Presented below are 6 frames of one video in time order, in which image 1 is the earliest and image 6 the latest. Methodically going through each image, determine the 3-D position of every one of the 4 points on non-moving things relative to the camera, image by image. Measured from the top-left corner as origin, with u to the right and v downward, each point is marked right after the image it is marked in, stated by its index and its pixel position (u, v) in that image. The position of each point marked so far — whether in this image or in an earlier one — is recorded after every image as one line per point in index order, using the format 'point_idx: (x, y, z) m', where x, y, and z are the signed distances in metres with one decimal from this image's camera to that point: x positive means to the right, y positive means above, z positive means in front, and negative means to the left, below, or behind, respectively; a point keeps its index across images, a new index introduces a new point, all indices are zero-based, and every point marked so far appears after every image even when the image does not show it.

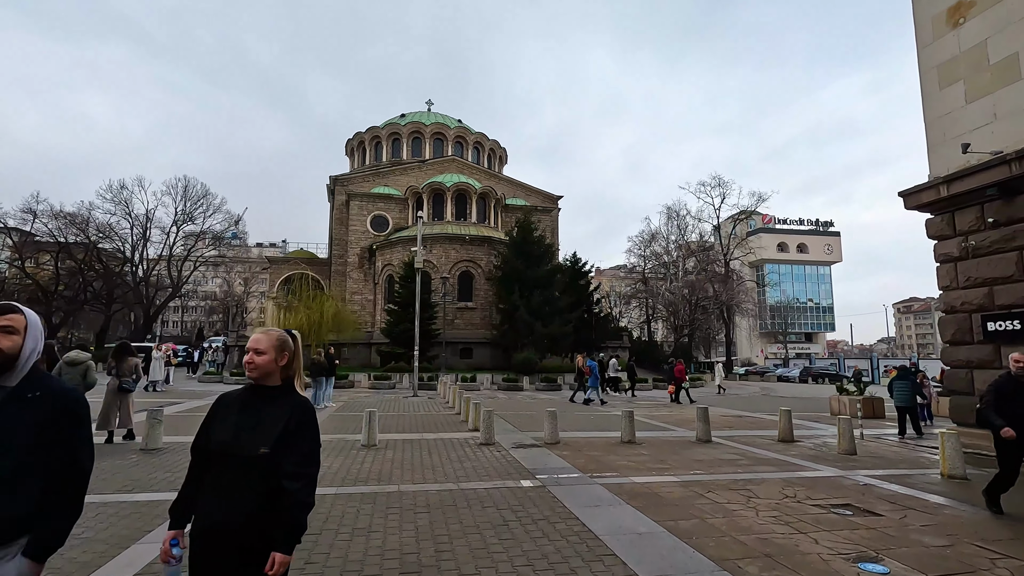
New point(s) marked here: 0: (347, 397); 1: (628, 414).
0: (-6.2, -4.1, +19.8) m
1: (+2.3, -2.5, +10.5) m
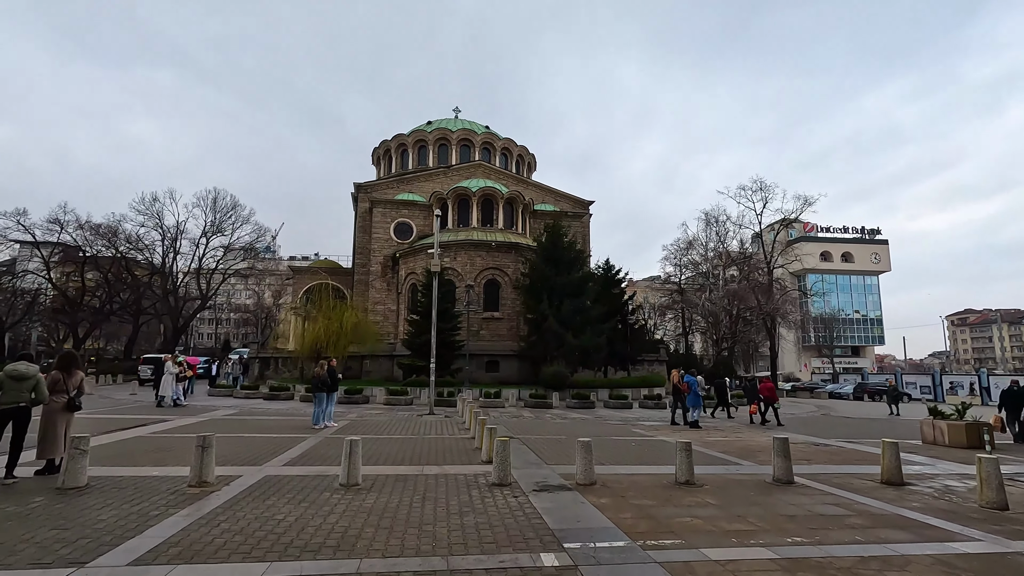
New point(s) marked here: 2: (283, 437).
0: (-5.3, -4.3, +17.8) m
1: (+2.7, -2.4, +8.1) m
2: (-5.5, -3.6, +12.5) m
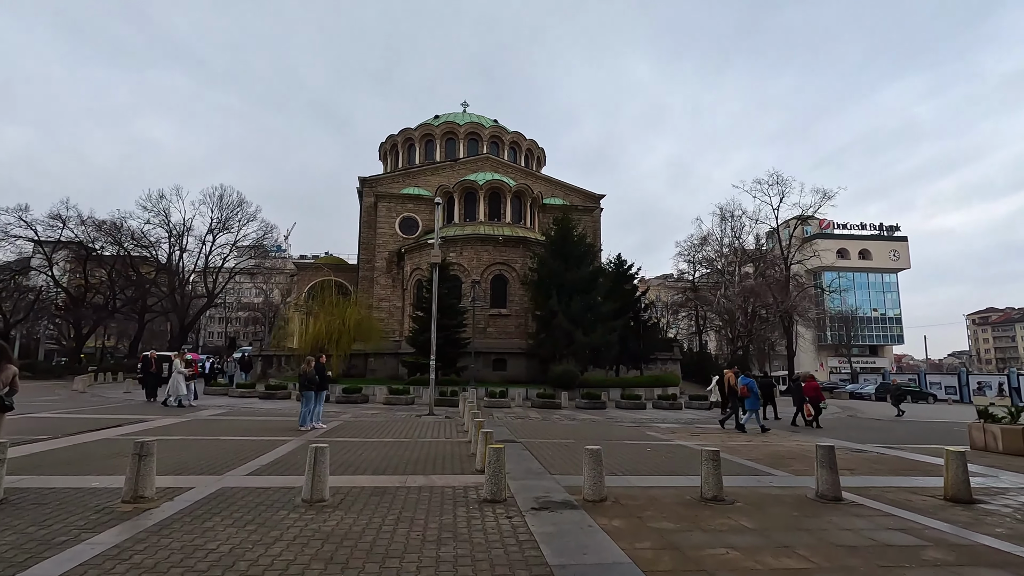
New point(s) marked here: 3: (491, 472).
0: (-5.2, -4.1, +16.7) m
1: (+2.6, -2.1, +6.8) m
2: (-5.4, -3.3, +11.4) m
3: (-0.3, -2.3, +6.7) m
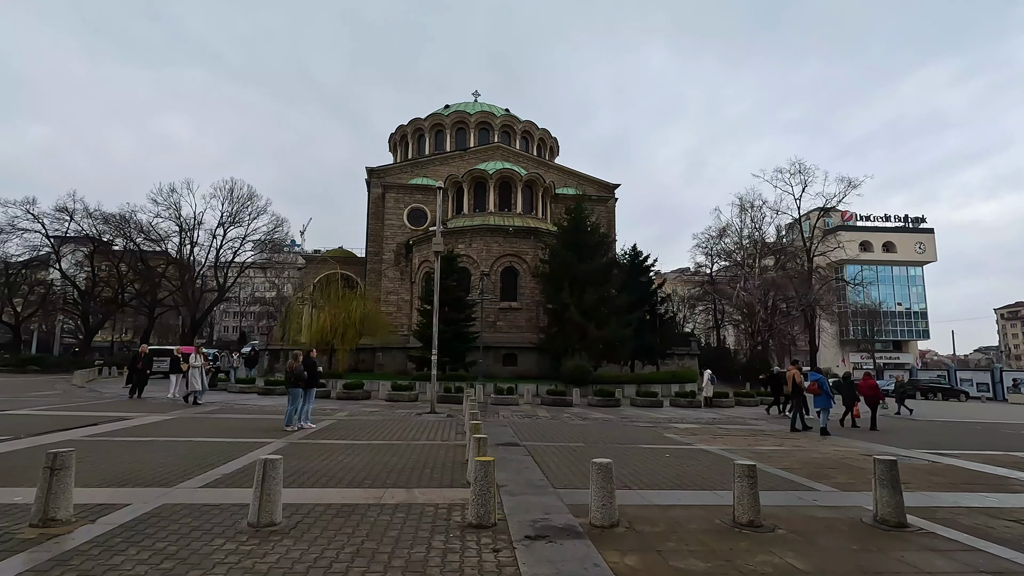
0: (-5.0, -3.7, +15.7) m
1: (+2.5, -1.9, +5.6) m
2: (-5.4, -3.1, +10.4) m
3: (-0.4, -2.1, +5.5) m
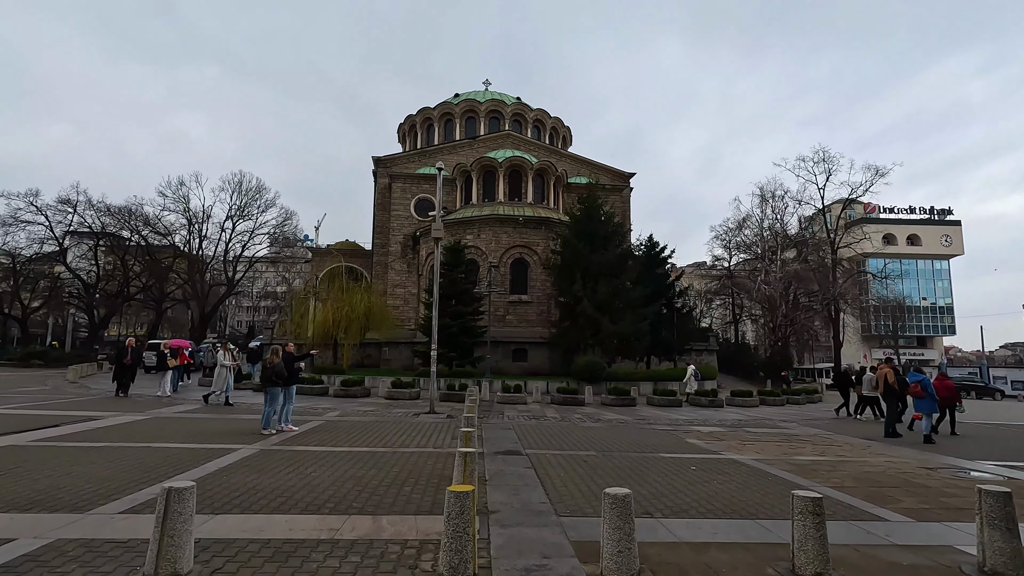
0: (-4.8, -3.5, +14.5) m
1: (+2.4, -1.7, +4.2) m
2: (-5.4, -2.8, +9.2) m
3: (-0.5, -1.9, +4.2) m
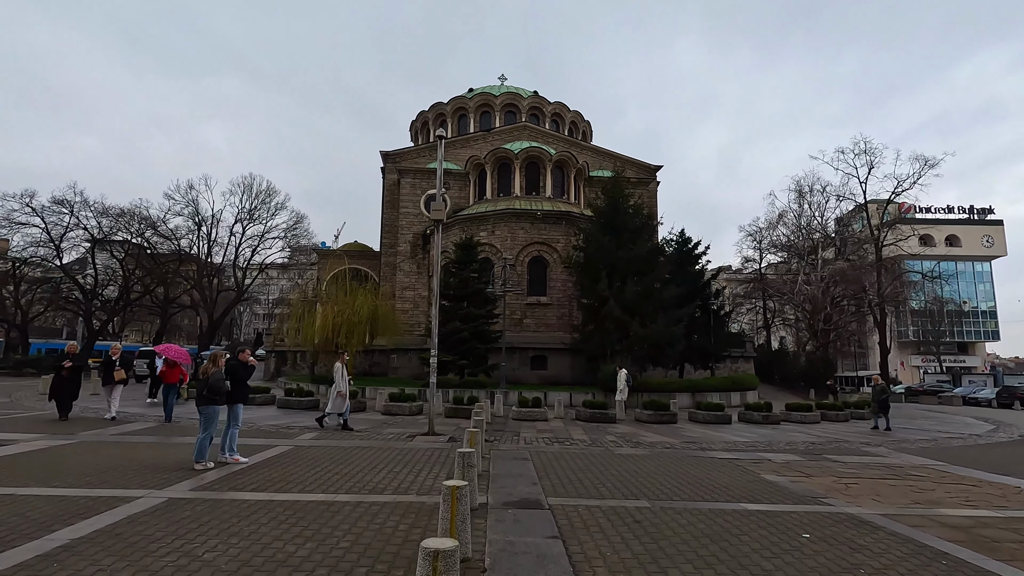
0: (-4.4, -3.3, +11.8) m
1: (+2.4, -1.4, +1.2) m
2: (-5.2, -2.6, +6.5) m
3: (-0.5, -1.6, +1.3) m
